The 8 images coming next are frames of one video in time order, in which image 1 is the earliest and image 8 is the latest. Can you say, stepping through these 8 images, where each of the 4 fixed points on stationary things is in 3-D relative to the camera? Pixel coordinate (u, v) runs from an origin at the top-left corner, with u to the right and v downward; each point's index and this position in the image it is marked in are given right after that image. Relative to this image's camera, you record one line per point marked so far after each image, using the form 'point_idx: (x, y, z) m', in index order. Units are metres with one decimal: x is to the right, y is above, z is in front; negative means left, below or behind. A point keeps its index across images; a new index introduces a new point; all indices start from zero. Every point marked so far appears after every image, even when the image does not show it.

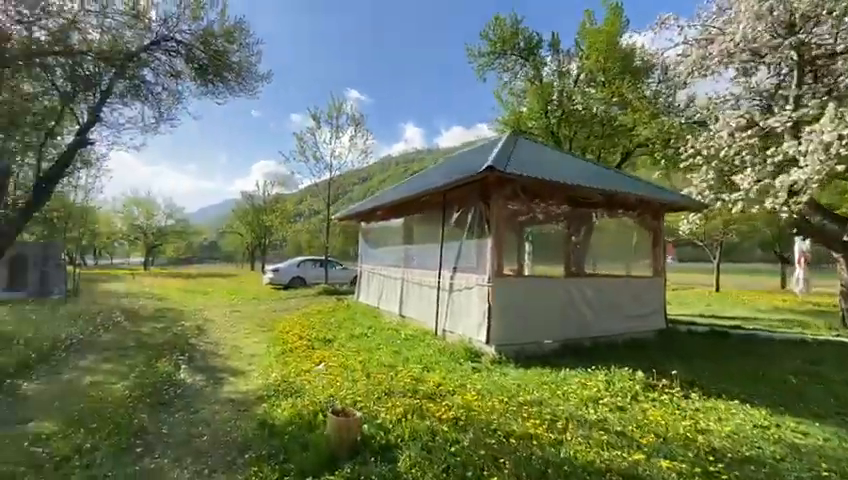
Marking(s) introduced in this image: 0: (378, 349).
0: (-0.9, -2.2, +8.0) m
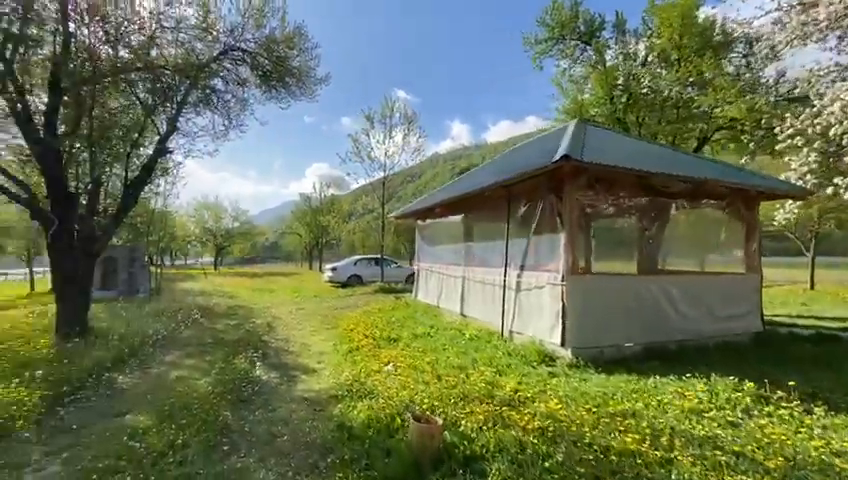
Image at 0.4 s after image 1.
0: (+0.4, -2.1, +7.8) m
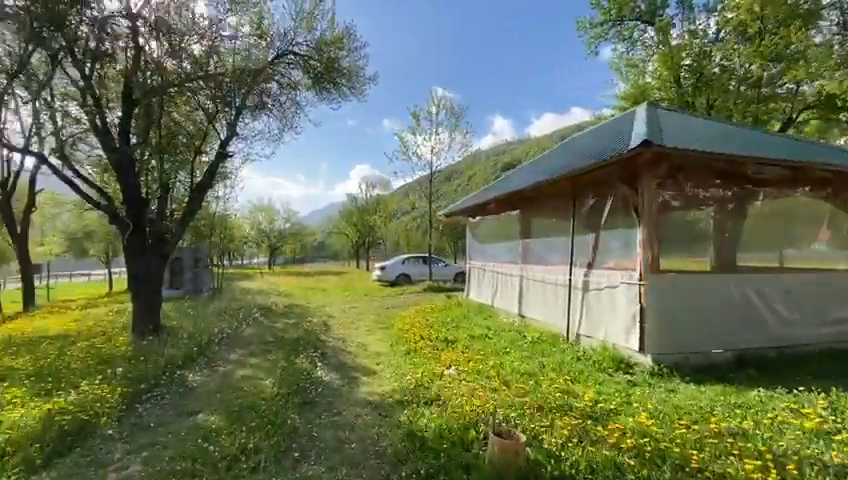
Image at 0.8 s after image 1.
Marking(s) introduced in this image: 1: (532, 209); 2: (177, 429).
0: (+1.5, -2.1, +7.4) m
1: (+2.8, +0.8, +10.4) m
2: (-2.9, -2.2, +4.7) m
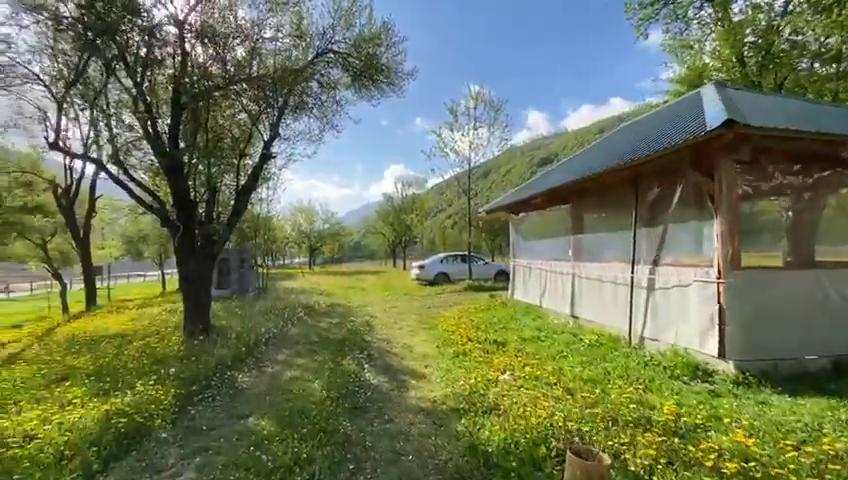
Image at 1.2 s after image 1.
0: (+2.4, -2.0, +6.9) m
1: (+3.9, +0.9, +9.7) m
2: (-2.2, -2.2, +4.6) m
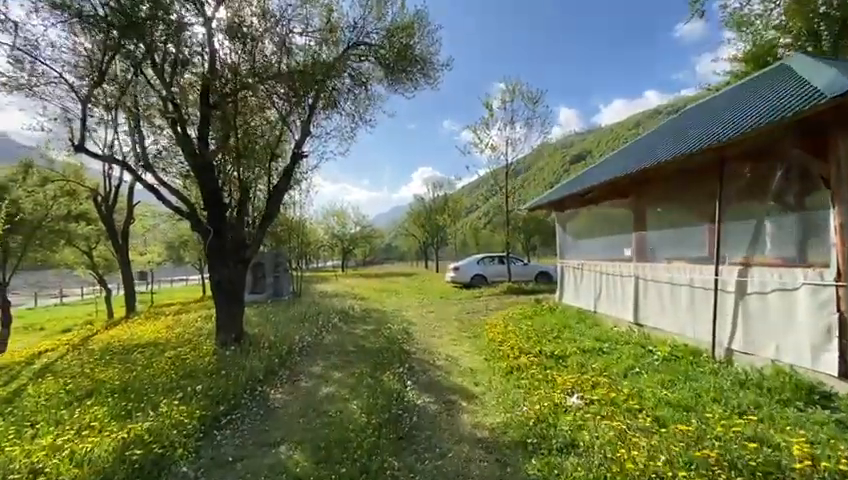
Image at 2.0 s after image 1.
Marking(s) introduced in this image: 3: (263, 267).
0: (+3.2, -2.0, +5.9) m
1: (+4.8, +1.0, +8.6) m
2: (-1.6, -2.2, +3.9) m
3: (-7.9, -1.3, +19.5) m
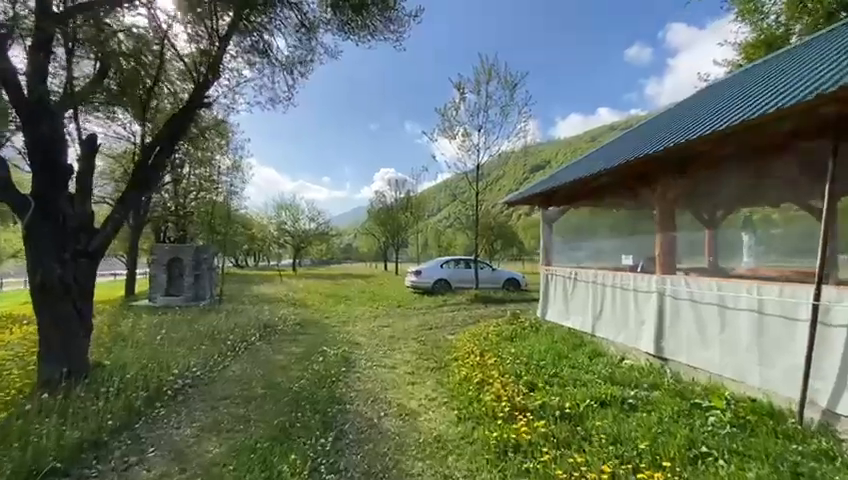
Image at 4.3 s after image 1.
0: (+2.6, -2.0, +3.5) m
1: (+4.0, +0.9, +6.4) m
2: (-2.0, -2.1, +1.1) m
3: (-9.7, -0.9, +16.0) m
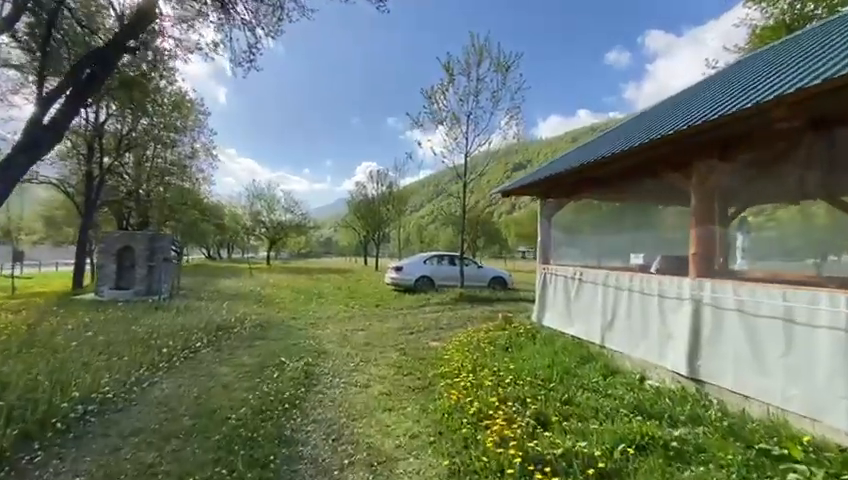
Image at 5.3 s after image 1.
0: (+2.5, -1.9, +2.3) m
1: (+3.9, +0.9, +5.3) m
2: (-2.0, -1.9, -0.3) m
3: (-10.4, -0.5, +14.2) m
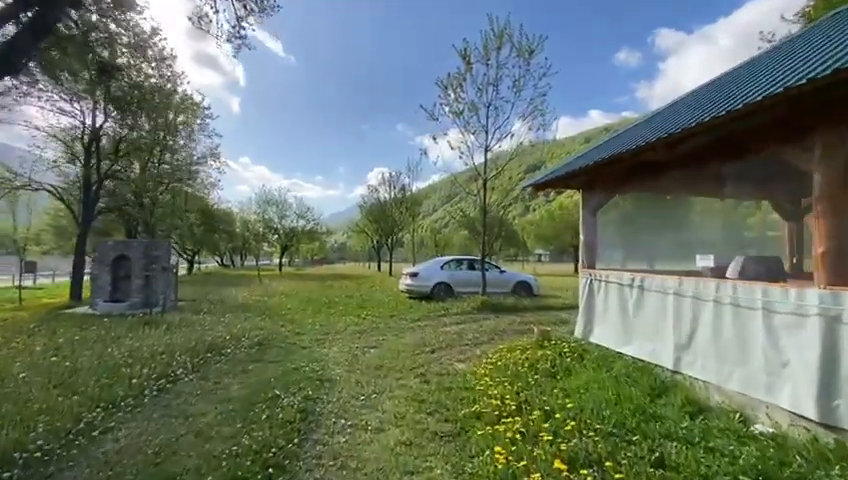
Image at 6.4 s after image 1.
0: (+2.7, -1.9, +0.9) m
1: (+4.1, +1.0, +3.8) m
2: (-1.9, -1.9, -1.6) m
3: (-9.8, -0.7, +13.2) m
